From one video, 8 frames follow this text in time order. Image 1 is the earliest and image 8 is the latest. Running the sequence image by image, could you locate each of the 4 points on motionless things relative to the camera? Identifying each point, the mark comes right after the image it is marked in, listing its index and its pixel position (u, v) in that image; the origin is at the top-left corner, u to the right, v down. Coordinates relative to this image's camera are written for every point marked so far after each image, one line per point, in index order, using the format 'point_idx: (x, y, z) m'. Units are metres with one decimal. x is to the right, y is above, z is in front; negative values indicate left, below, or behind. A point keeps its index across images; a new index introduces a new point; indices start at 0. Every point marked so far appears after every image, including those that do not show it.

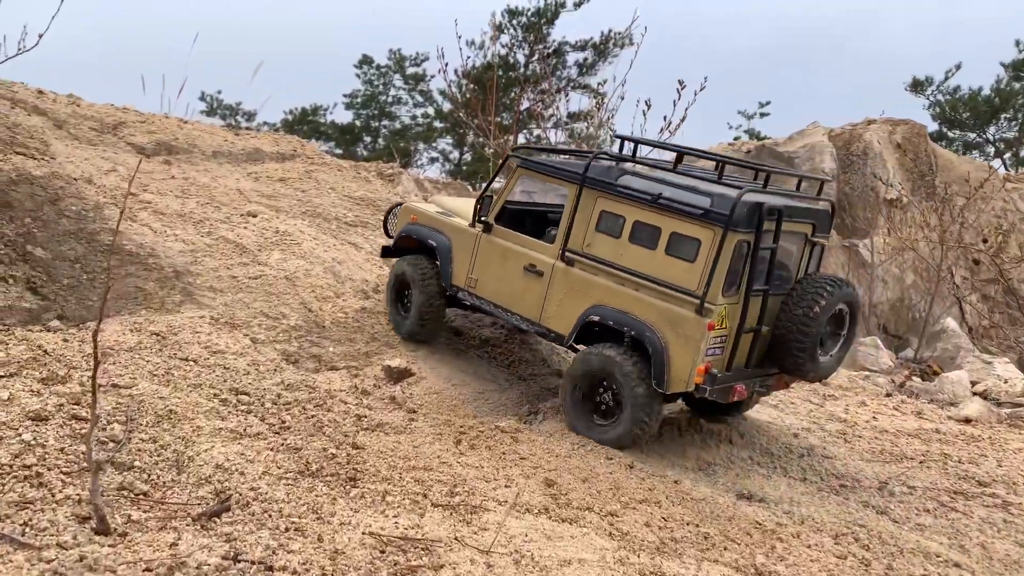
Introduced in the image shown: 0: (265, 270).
0: (-2.0, +0.1, +6.4) m
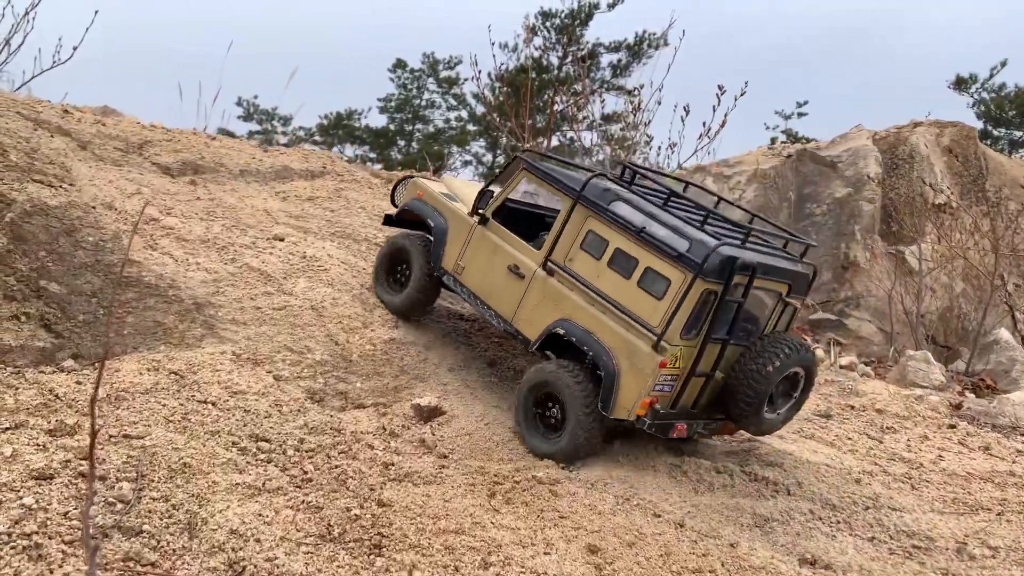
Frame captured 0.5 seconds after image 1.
0: (-1.7, -0.1, +6.1) m
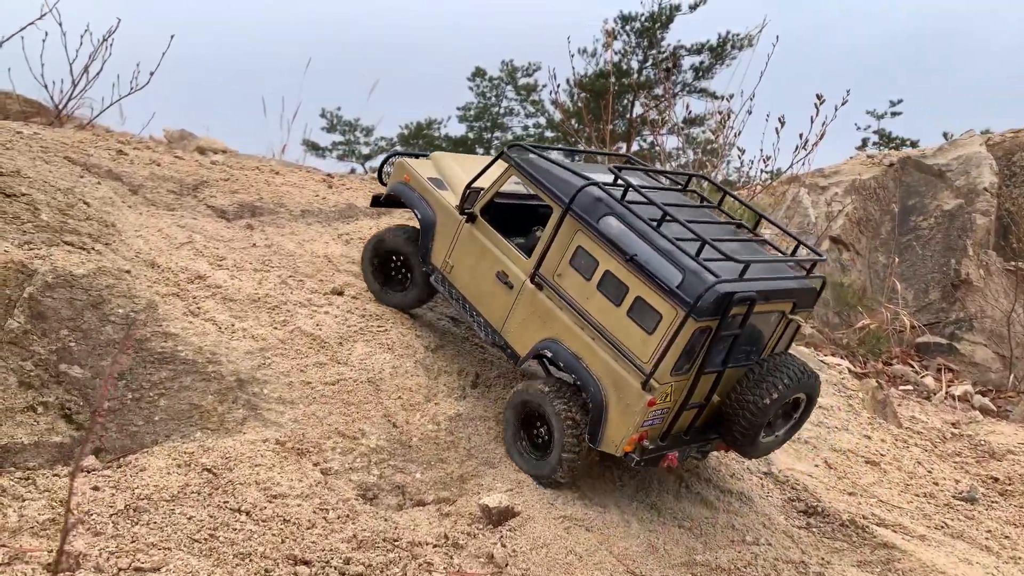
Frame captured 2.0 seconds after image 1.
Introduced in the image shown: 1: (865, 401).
0: (-1.1, -0.6, +5.4) m
1: (+3.6, -1.1, +8.2) m
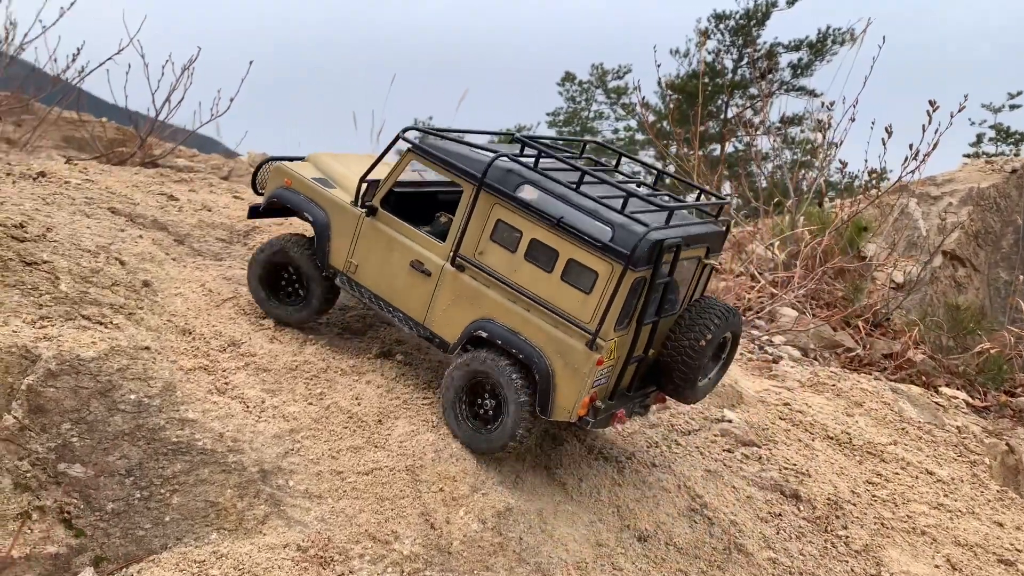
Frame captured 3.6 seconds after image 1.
0: (-0.8, -1.0, +4.8) m
1: (+4.2, -1.6, +7.1) m
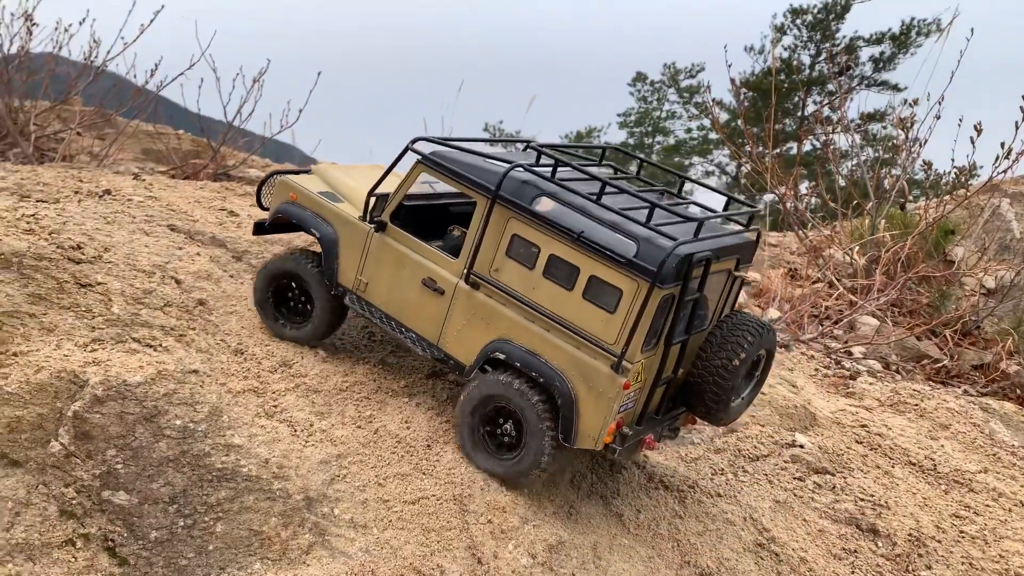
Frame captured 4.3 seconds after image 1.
0: (-0.5, -1.1, +4.7) m
1: (+4.7, -1.7, +6.5) m
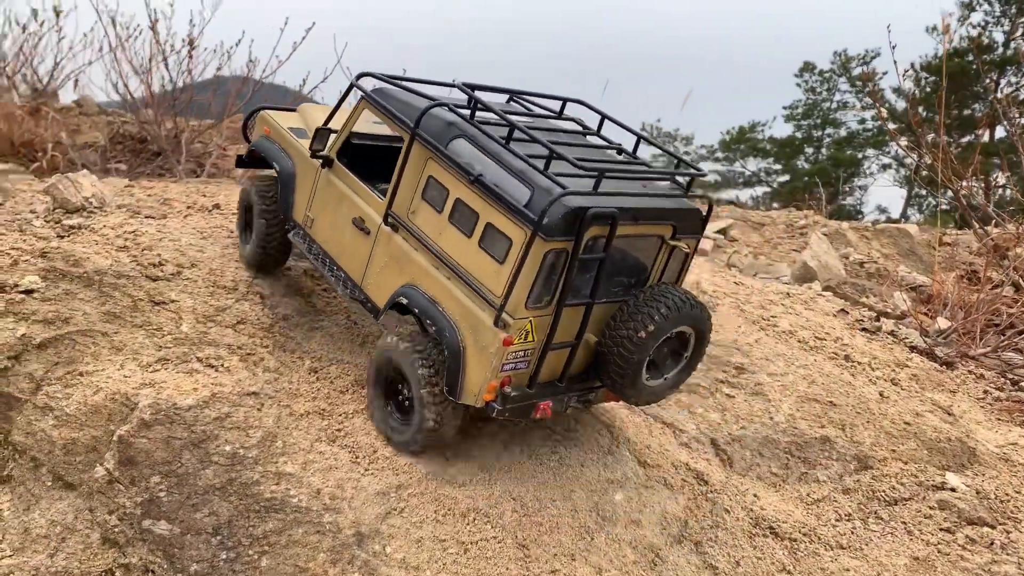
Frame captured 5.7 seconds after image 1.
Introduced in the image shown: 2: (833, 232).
0: (-0.1, -1.2, +4.2) m
1: (+5.3, -1.8, +5.0) m
2: (+4.5, +0.8, +11.4) m
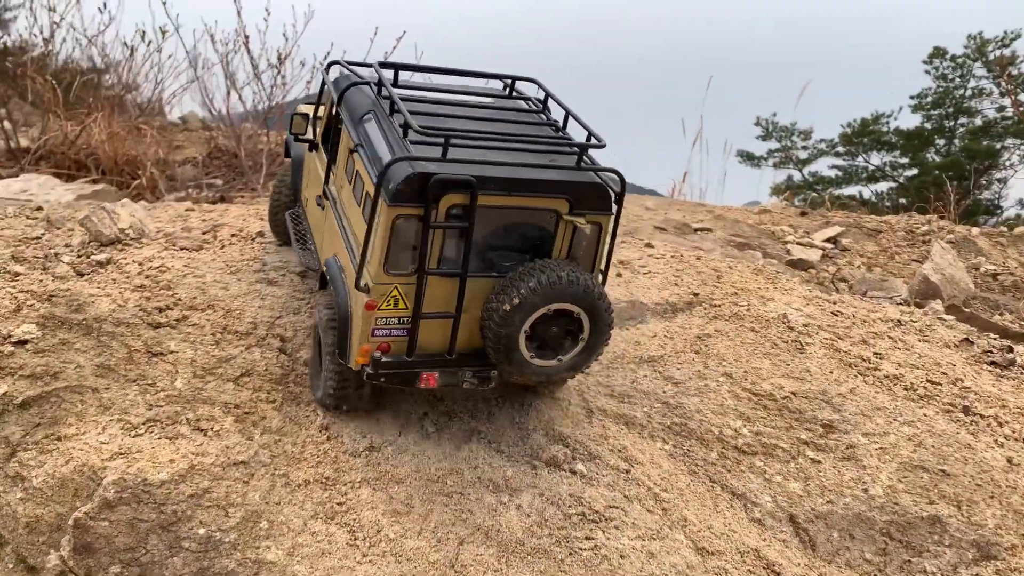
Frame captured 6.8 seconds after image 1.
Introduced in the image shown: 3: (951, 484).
0: (0.0, -1.5, +3.5) m
1: (+5.4, -2.0, +3.6) m
2: (+5.5, +0.6, +10.0) m
3: (+2.6, -1.1, +4.7) m
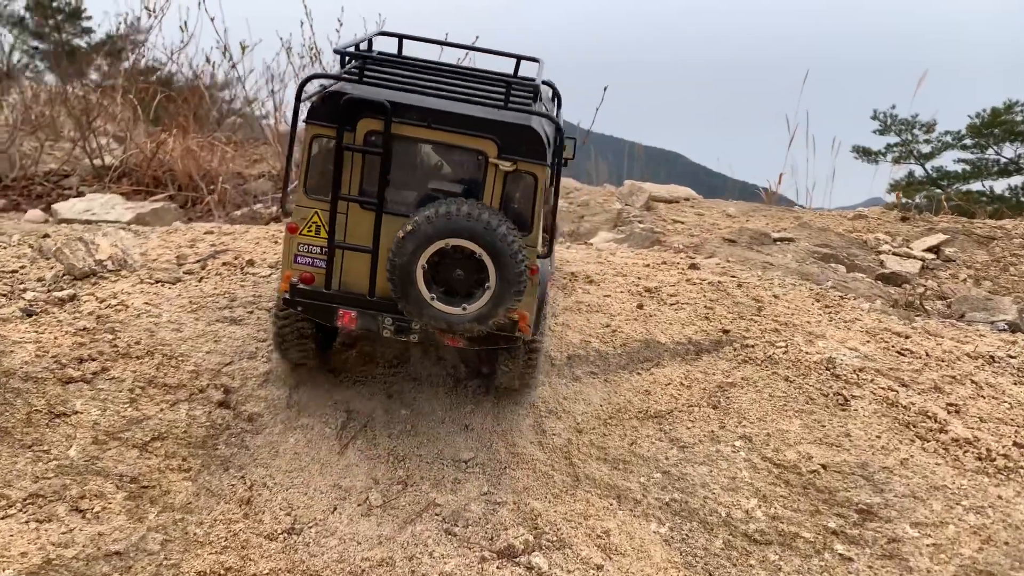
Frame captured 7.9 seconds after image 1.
0: (-0.4, -1.7, +2.8) m
1: (+5.0, -2.2, +2.1) m
2: (+5.9, +0.3, +8.5) m
3: (+2.3, -1.4, +3.6) m
